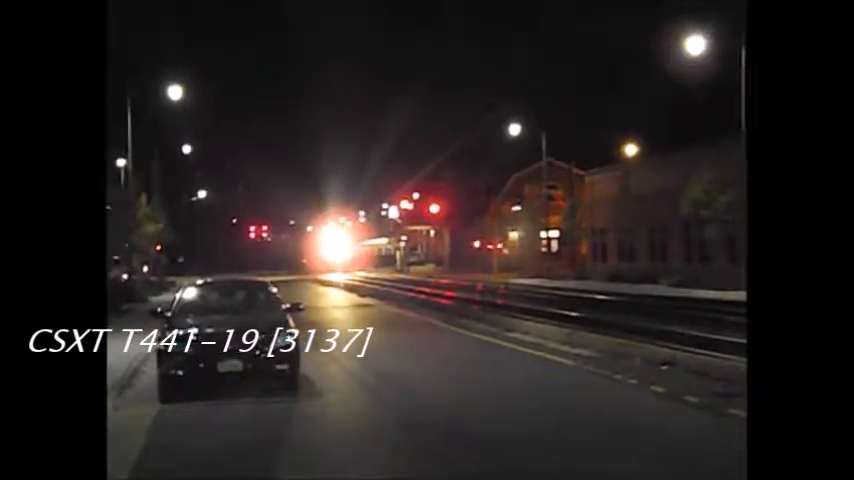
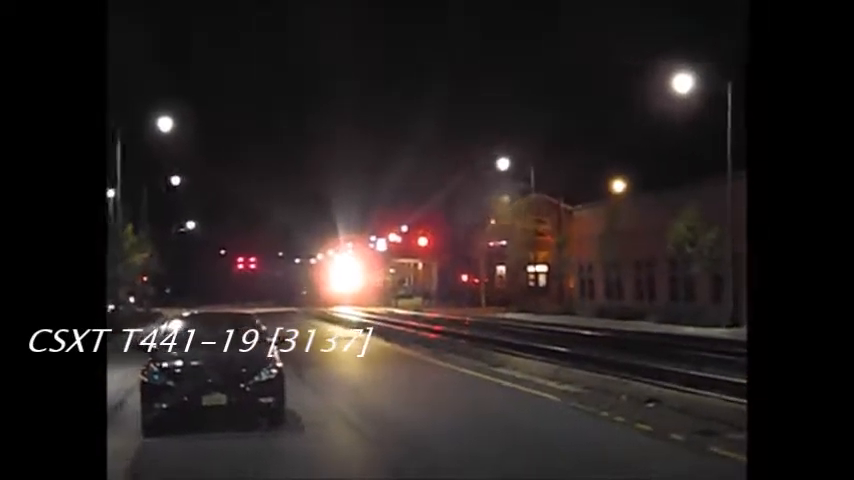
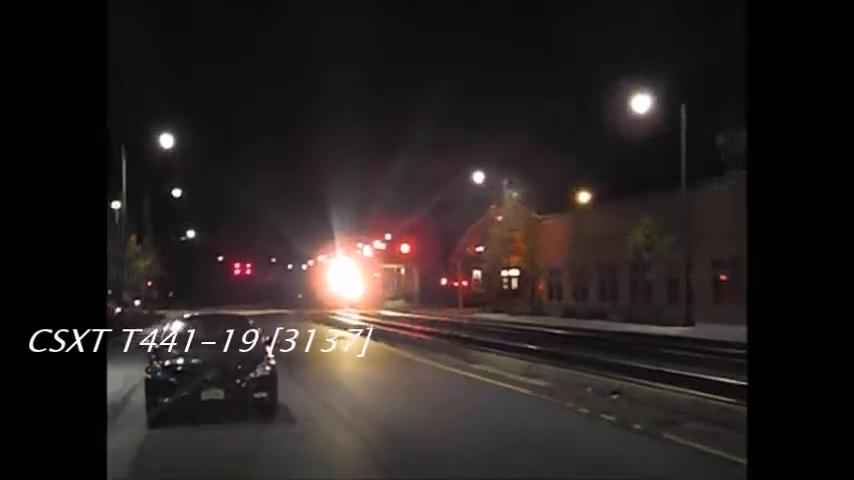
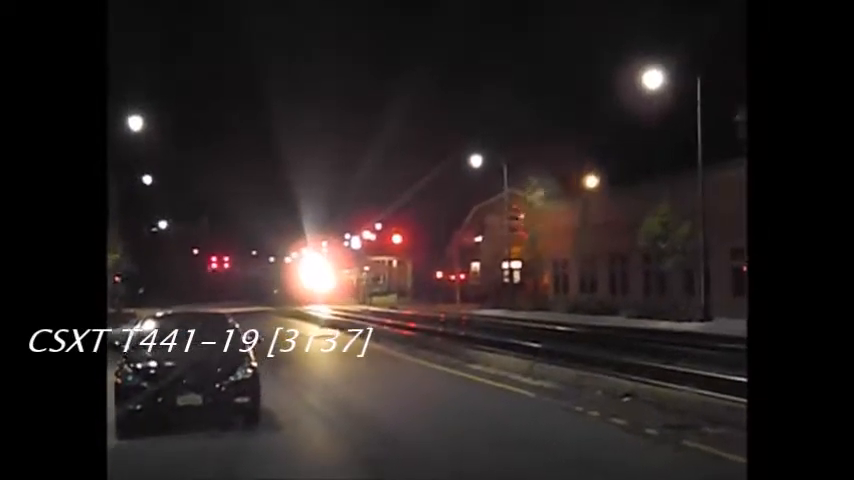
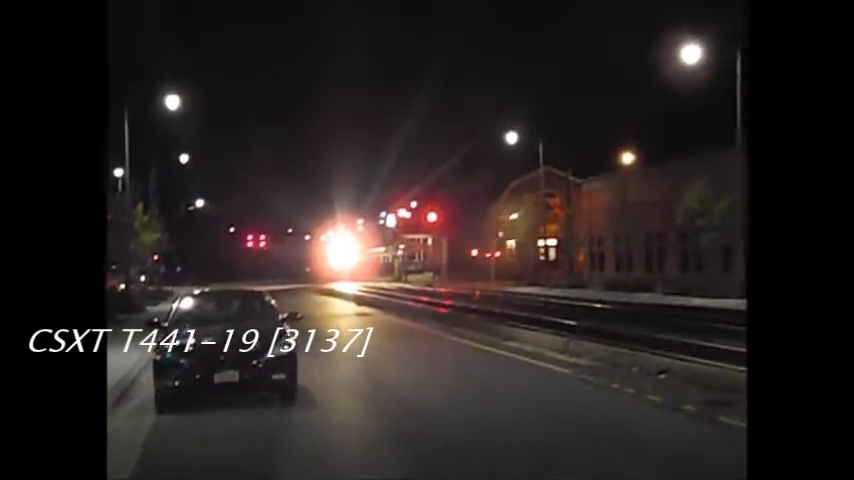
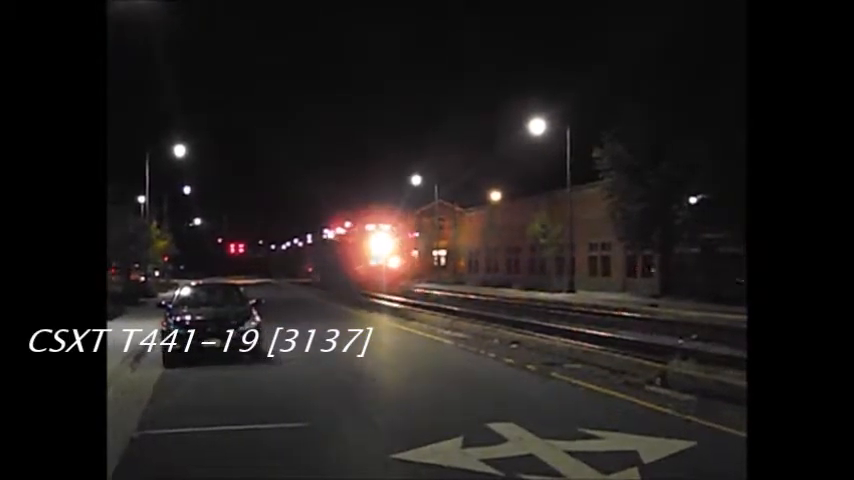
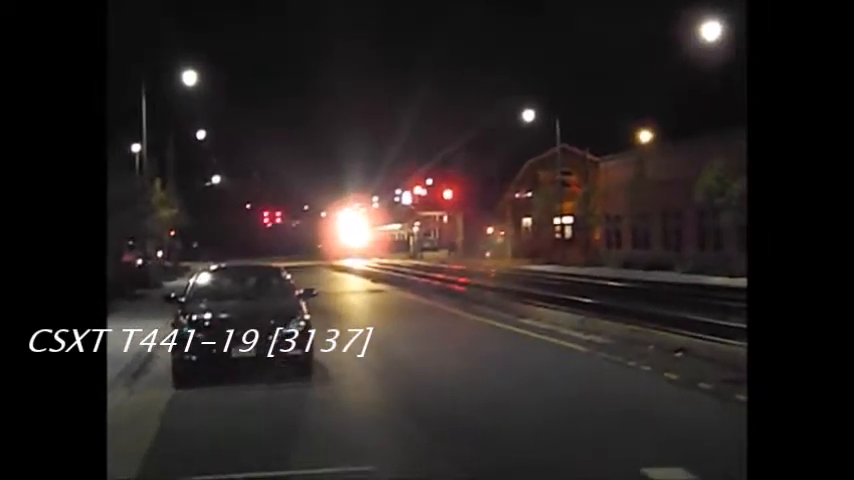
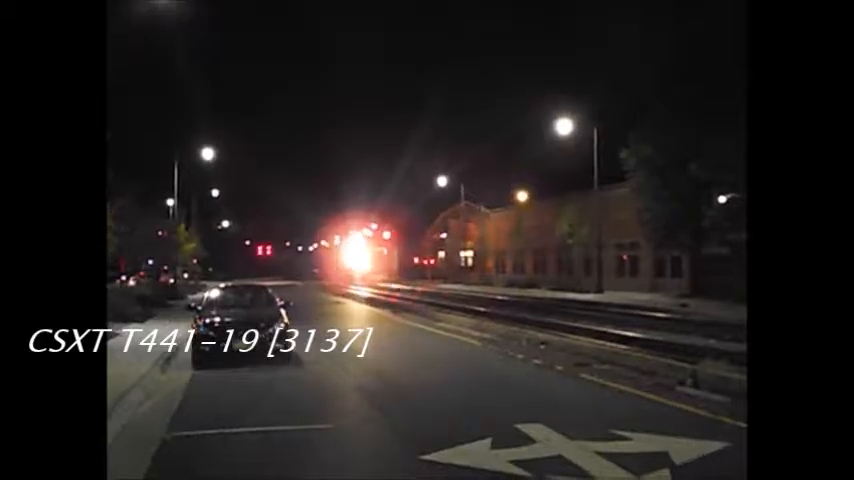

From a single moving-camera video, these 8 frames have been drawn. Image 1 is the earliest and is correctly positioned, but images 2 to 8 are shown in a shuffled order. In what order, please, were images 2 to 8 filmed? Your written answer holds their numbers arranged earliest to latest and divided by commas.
7, 5, 4, 2, 3, 8, 6
